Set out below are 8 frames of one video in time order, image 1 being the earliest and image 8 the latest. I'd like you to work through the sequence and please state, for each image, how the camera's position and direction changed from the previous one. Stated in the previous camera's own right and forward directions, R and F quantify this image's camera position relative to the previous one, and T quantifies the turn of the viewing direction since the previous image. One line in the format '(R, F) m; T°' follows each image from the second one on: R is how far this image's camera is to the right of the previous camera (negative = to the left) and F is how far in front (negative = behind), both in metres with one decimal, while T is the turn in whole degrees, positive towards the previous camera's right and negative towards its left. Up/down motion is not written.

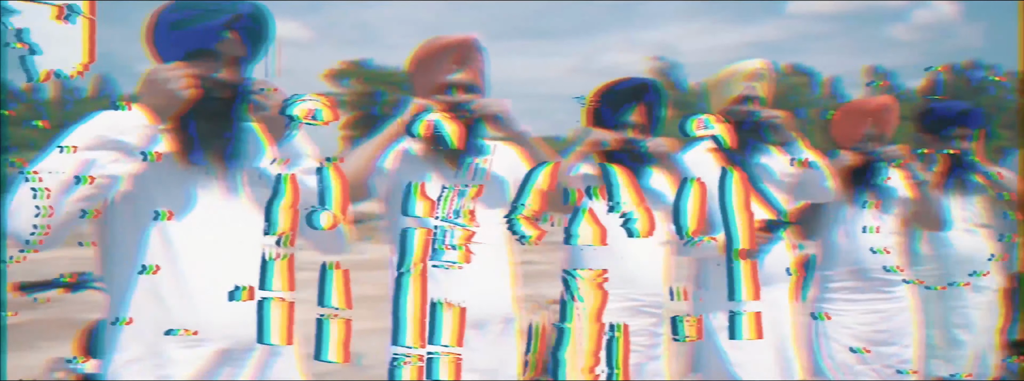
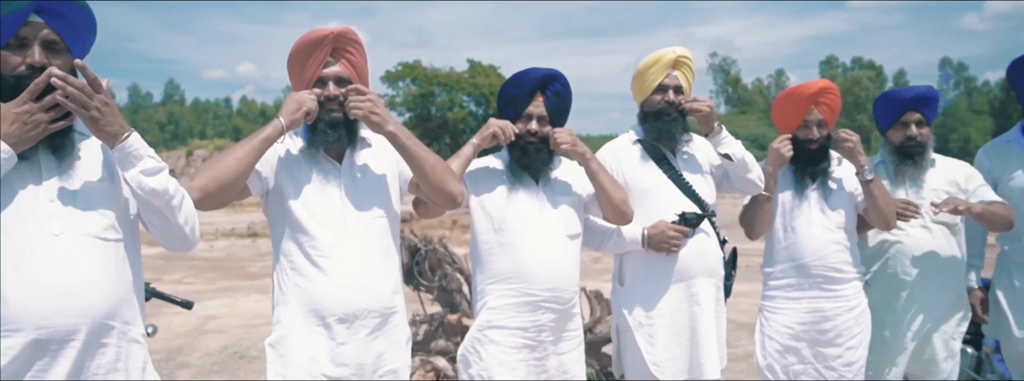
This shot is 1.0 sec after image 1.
(+0.8, +0.1) m; -4°
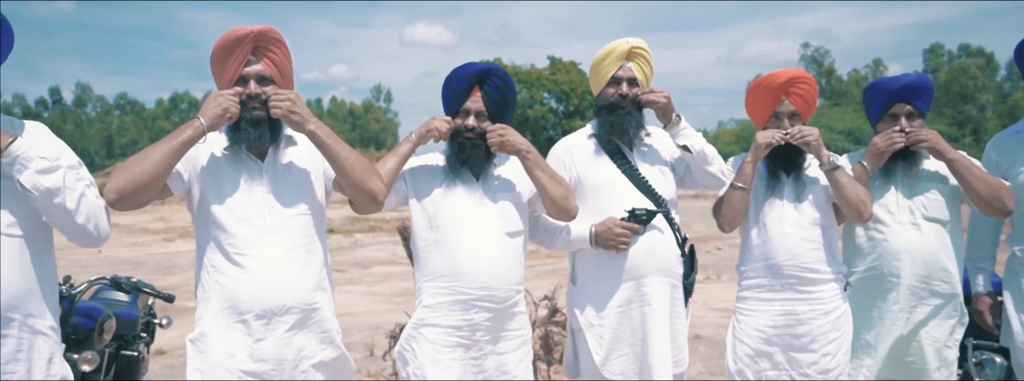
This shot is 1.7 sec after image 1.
(+0.7, +0.1) m; -6°
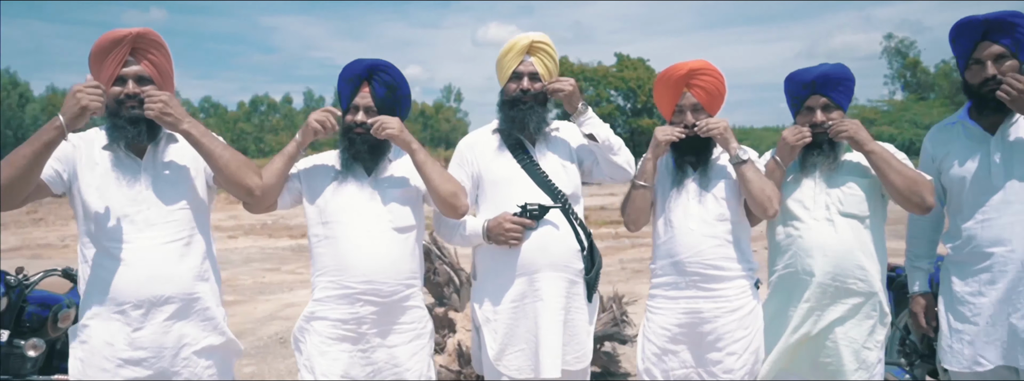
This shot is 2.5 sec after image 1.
(+0.9, 0.0) m; -5°
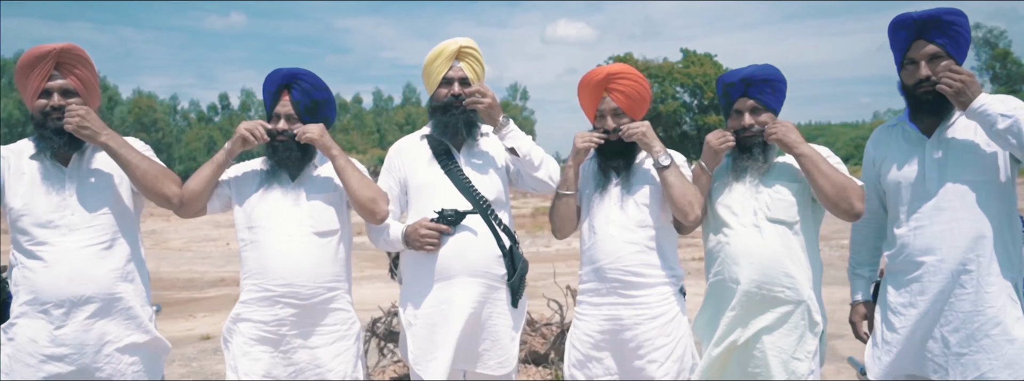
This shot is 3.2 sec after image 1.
(+0.8, 0.0) m; -5°
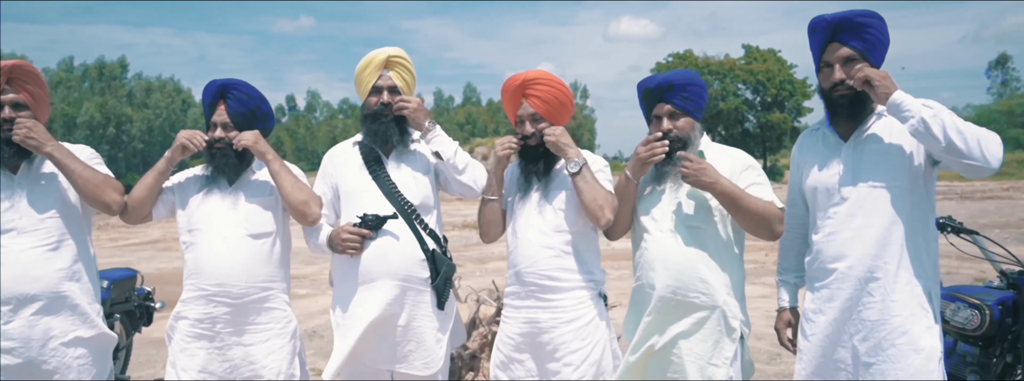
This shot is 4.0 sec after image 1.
(+0.7, -0.1) m; -5°
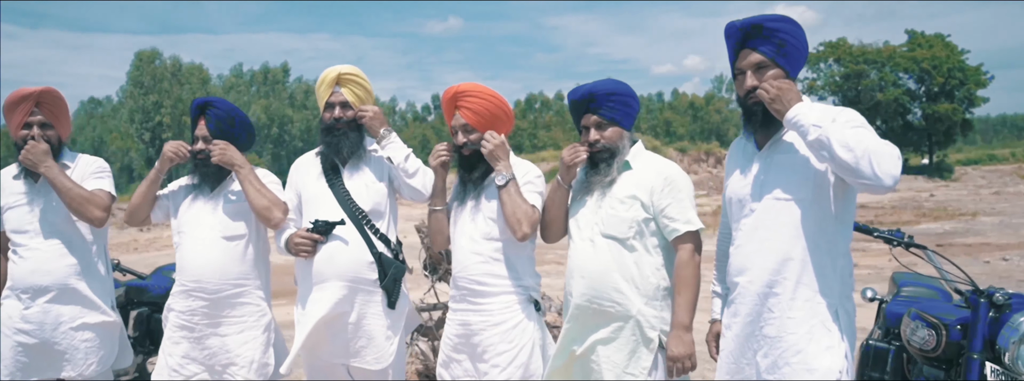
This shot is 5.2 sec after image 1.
(+1.1, -0.1) m; -11°
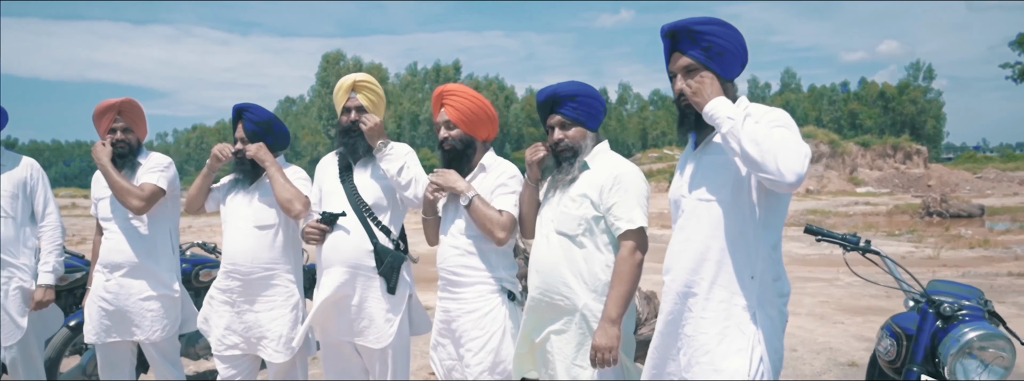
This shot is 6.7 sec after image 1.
(+1.1, -0.1) m; -13°
